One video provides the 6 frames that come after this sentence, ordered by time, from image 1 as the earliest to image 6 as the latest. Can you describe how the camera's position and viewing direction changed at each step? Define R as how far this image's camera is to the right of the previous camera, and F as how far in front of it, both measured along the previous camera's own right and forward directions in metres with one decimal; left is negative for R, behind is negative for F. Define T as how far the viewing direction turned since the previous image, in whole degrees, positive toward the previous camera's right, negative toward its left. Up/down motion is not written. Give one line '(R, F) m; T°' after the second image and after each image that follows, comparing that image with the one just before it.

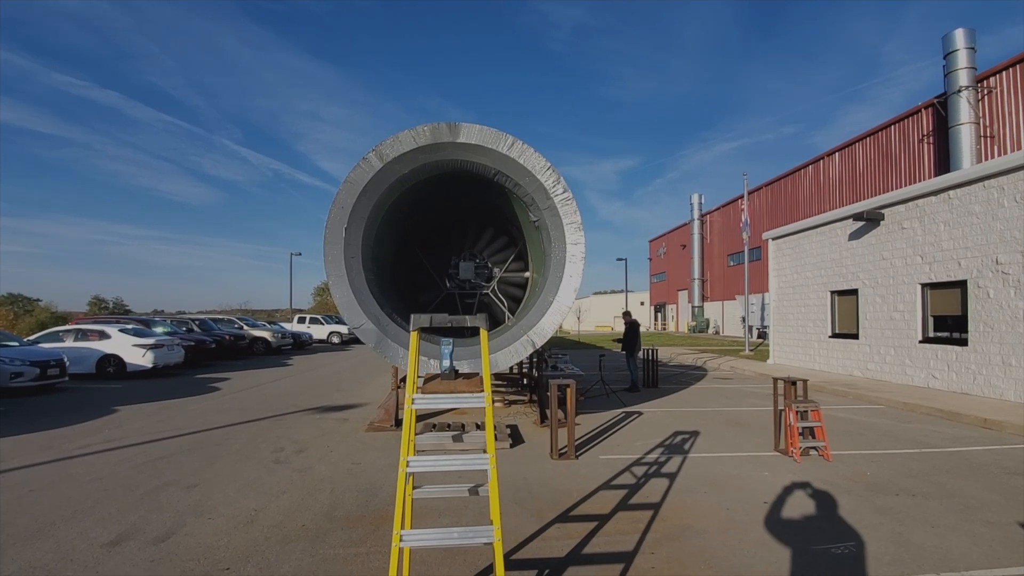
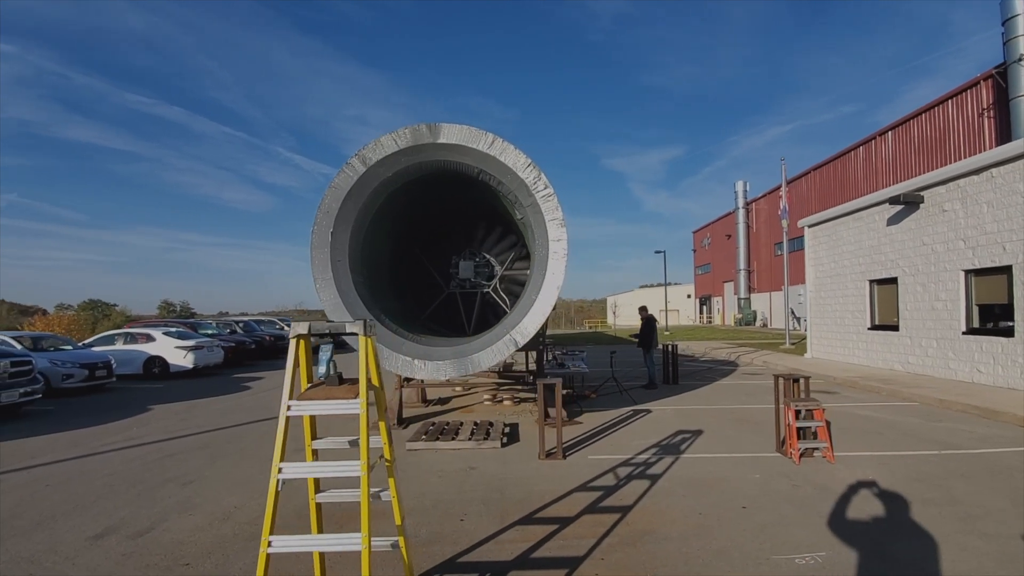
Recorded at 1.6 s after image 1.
(+0.8, +0.1) m; -5°
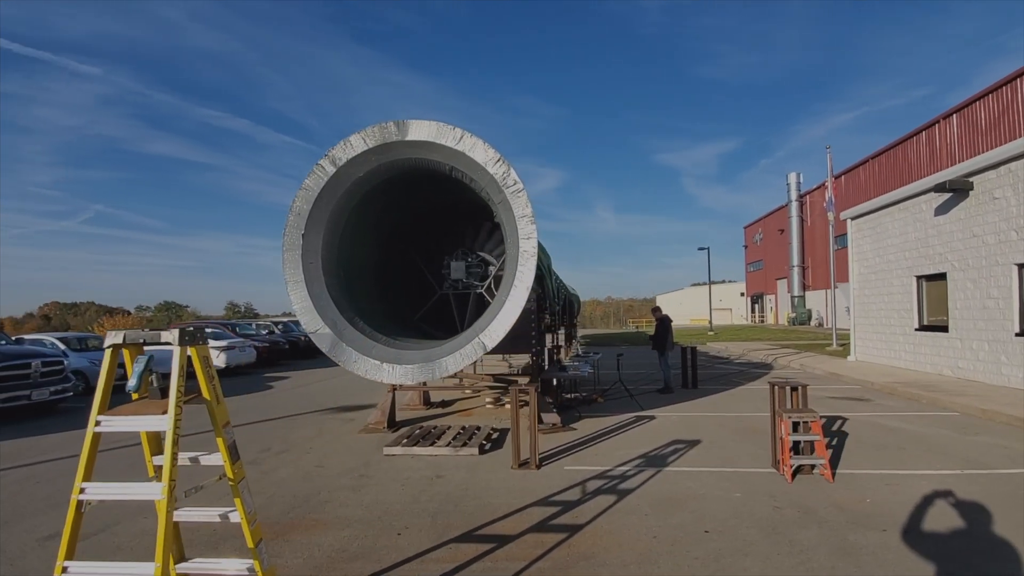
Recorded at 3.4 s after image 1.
(+0.9, +0.3) m; -6°
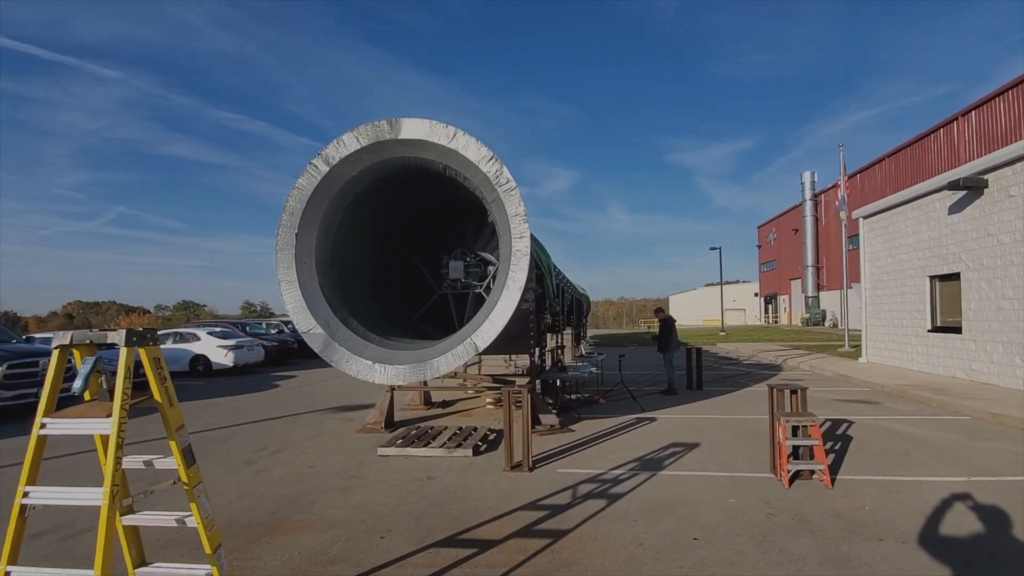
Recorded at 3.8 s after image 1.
(+0.2, +0.1) m; -1°
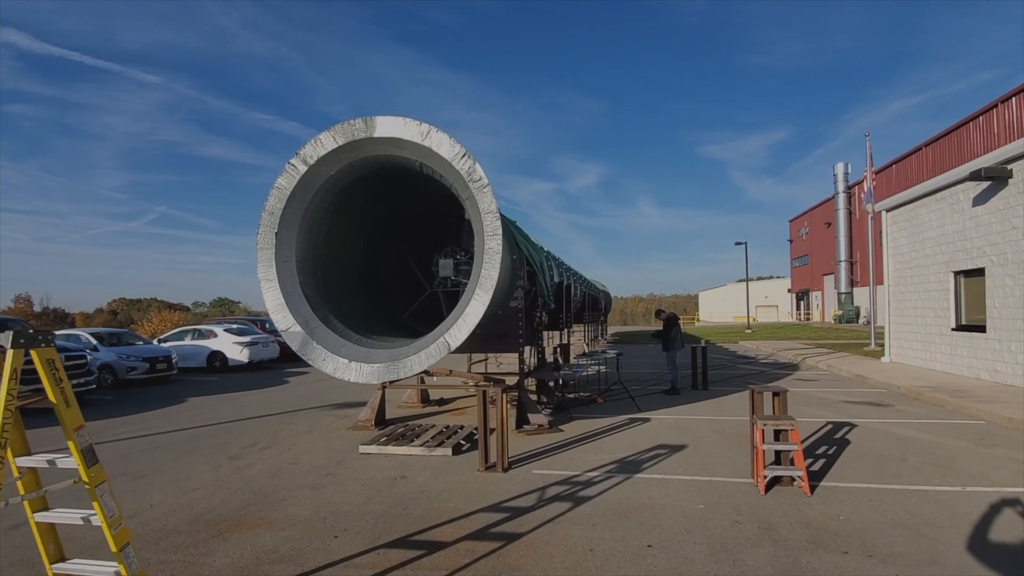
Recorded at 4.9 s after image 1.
(+0.6, +0.1) m; -4°
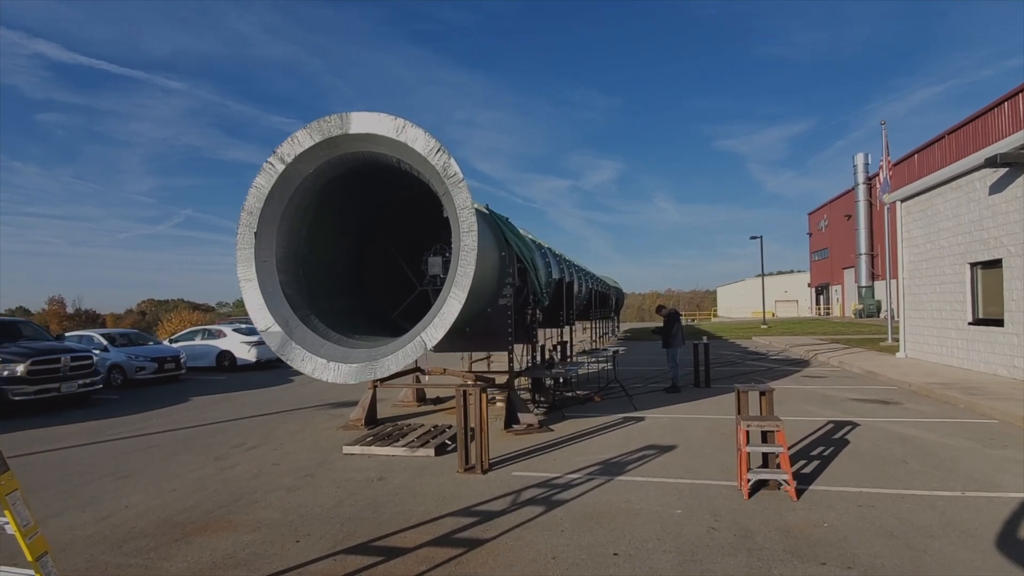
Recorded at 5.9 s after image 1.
(+0.4, +0.2) m; -2°
